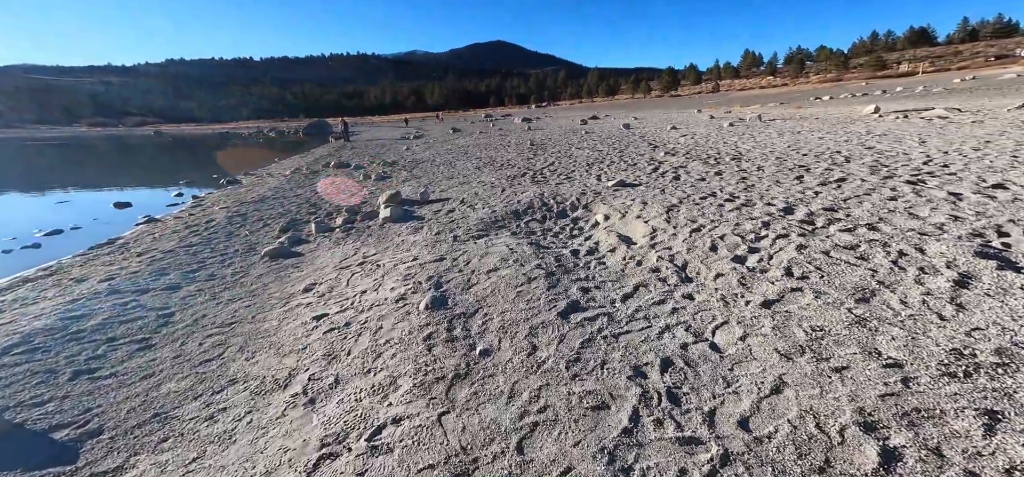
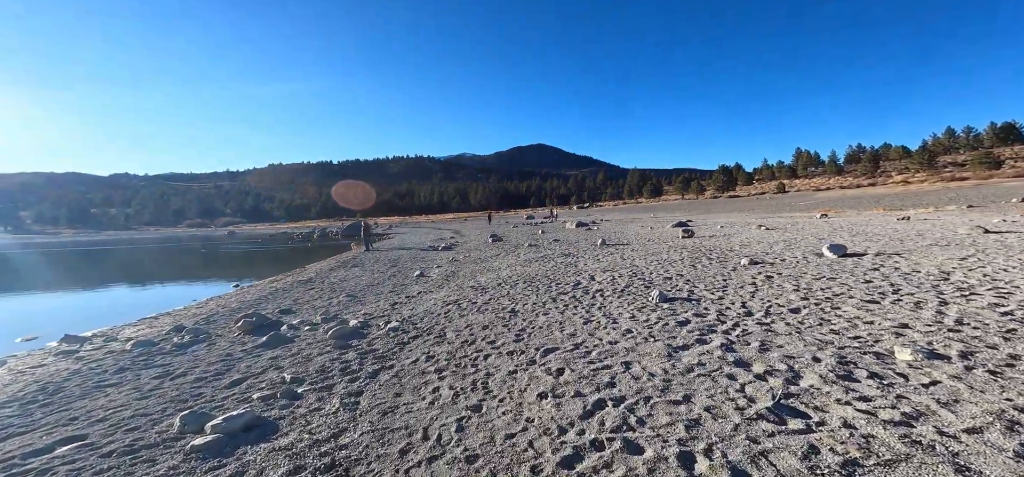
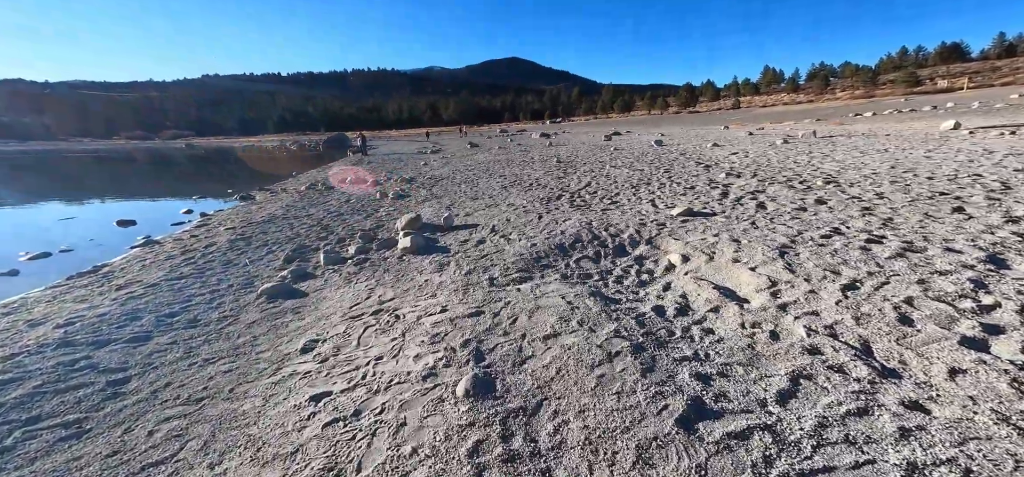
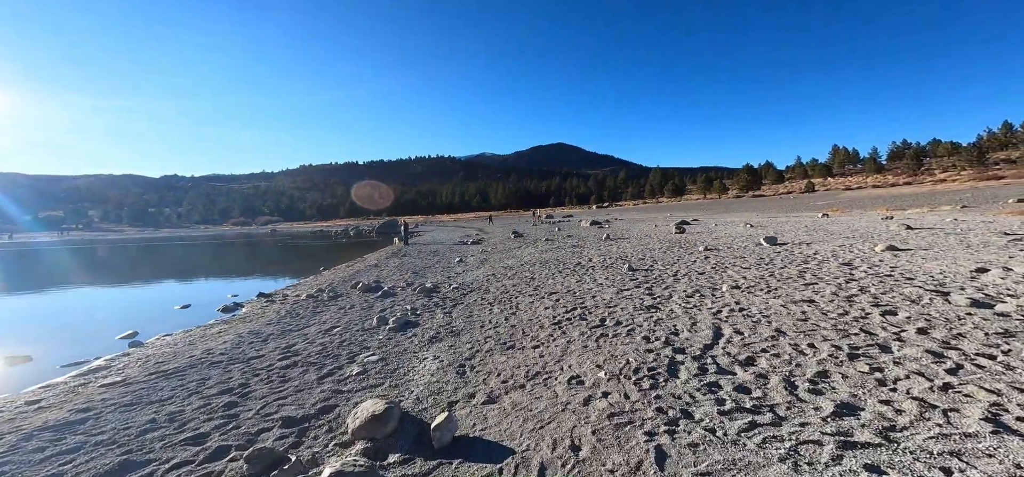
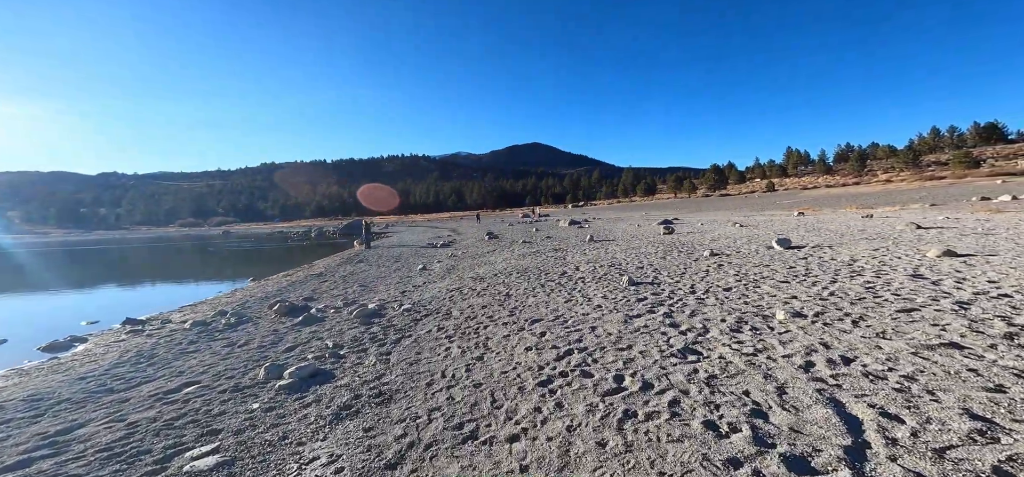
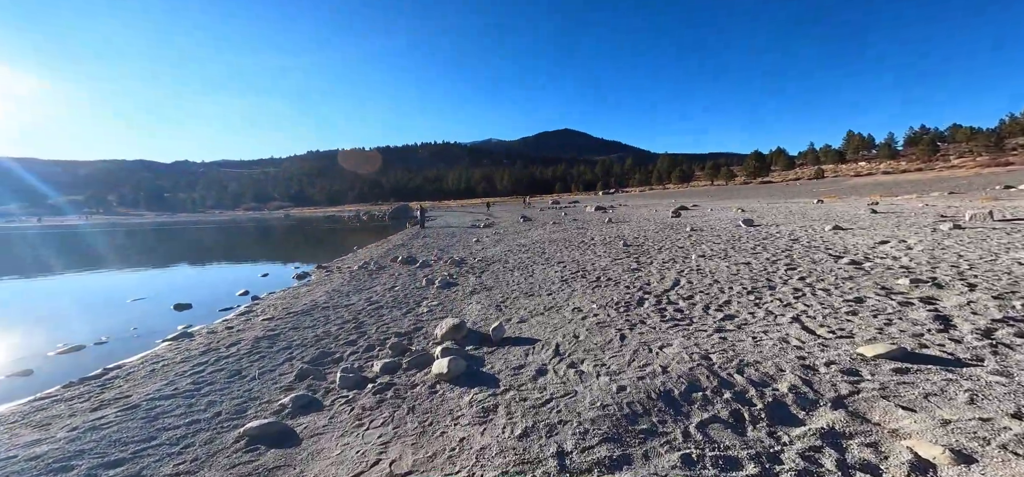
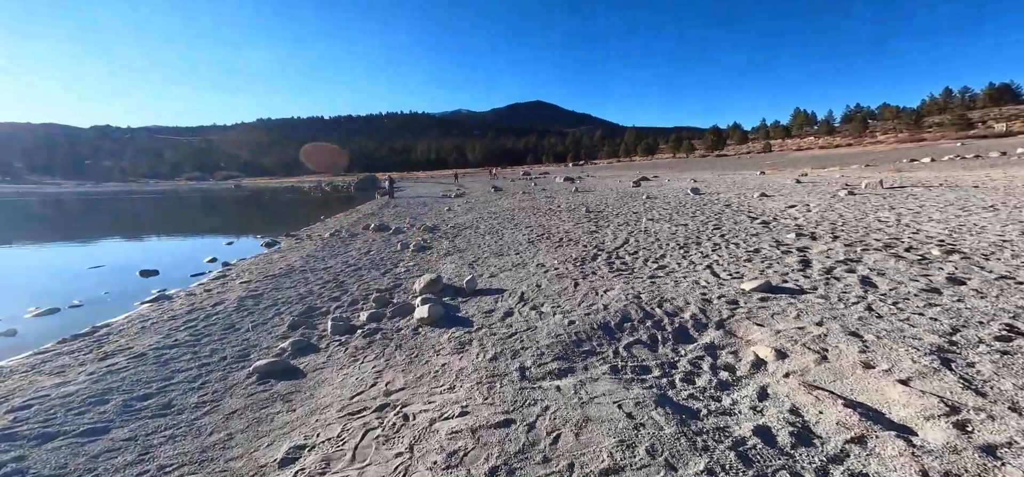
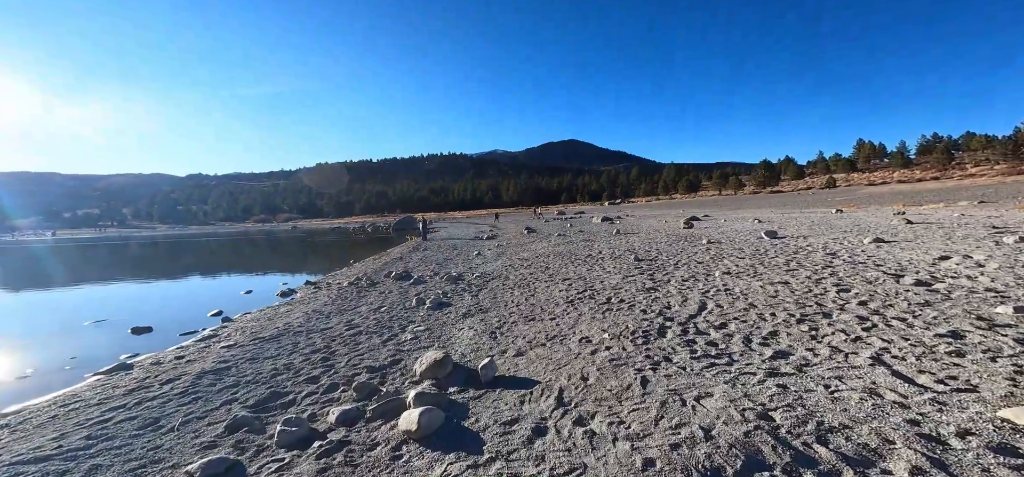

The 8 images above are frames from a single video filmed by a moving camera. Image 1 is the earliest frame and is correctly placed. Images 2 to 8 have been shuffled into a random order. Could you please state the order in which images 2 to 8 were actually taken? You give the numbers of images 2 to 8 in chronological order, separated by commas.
3, 7, 6, 8, 4, 5, 2
